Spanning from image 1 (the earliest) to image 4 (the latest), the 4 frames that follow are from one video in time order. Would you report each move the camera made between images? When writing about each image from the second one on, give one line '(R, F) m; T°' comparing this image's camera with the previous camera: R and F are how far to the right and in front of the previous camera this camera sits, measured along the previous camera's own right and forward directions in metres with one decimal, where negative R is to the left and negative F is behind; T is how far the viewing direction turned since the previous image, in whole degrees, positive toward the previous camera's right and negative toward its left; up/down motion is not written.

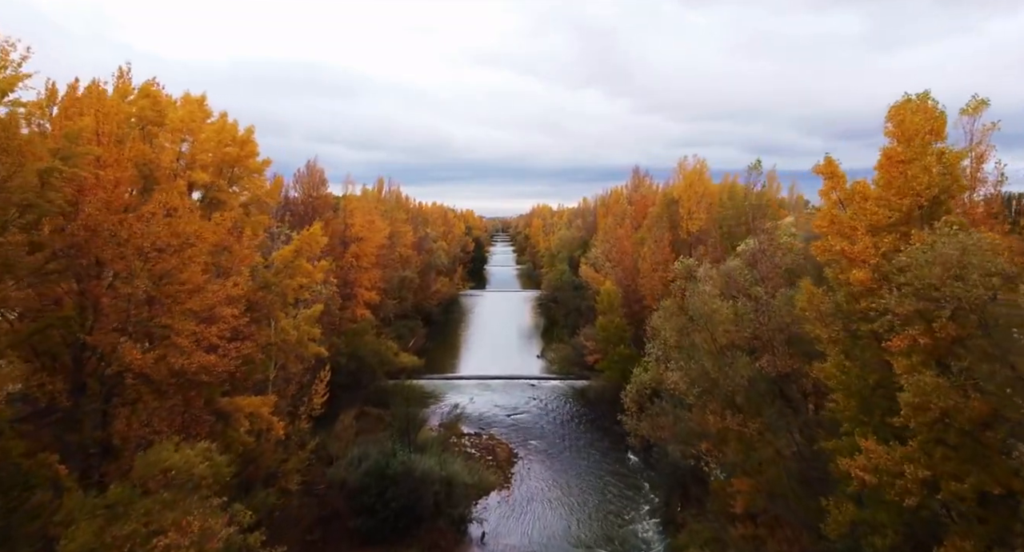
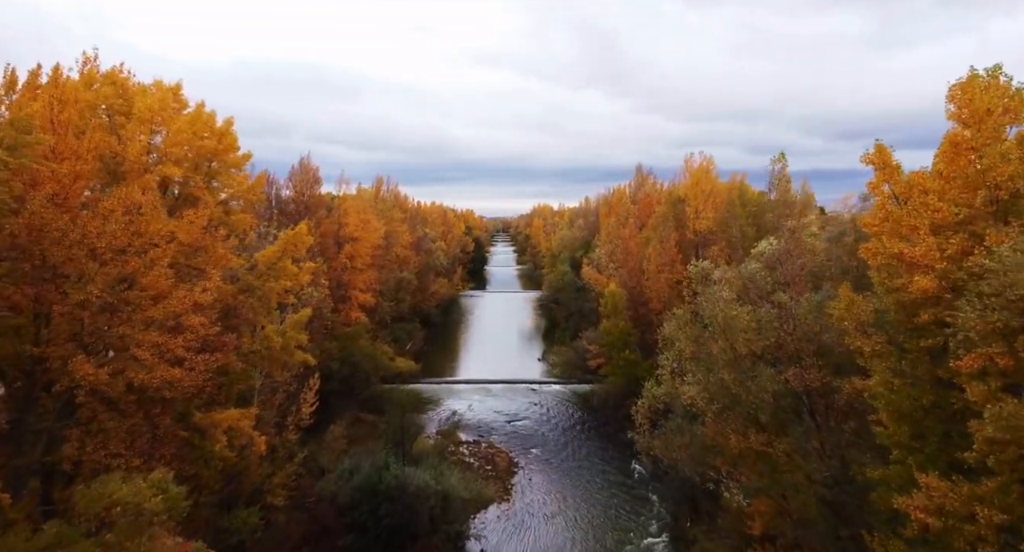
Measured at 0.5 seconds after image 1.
(0.0, +1.2) m; 0°
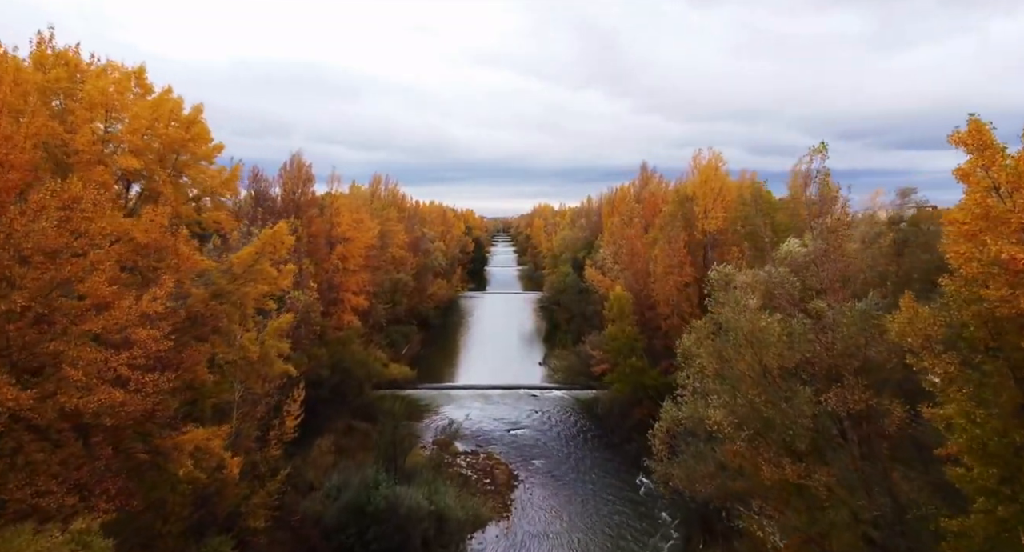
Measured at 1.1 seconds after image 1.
(0.0, +1.5) m; 0°
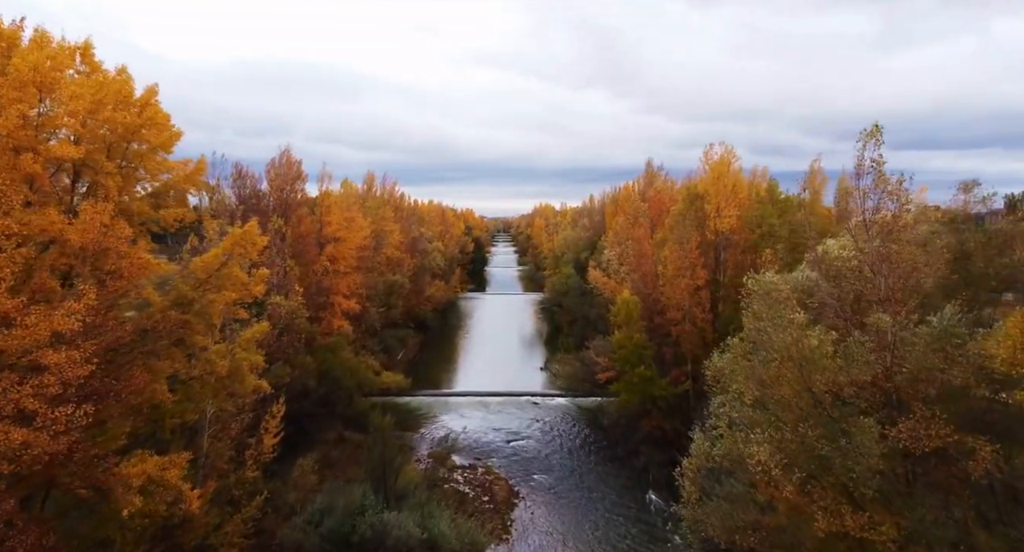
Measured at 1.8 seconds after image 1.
(0.0, +1.7) m; 0°
